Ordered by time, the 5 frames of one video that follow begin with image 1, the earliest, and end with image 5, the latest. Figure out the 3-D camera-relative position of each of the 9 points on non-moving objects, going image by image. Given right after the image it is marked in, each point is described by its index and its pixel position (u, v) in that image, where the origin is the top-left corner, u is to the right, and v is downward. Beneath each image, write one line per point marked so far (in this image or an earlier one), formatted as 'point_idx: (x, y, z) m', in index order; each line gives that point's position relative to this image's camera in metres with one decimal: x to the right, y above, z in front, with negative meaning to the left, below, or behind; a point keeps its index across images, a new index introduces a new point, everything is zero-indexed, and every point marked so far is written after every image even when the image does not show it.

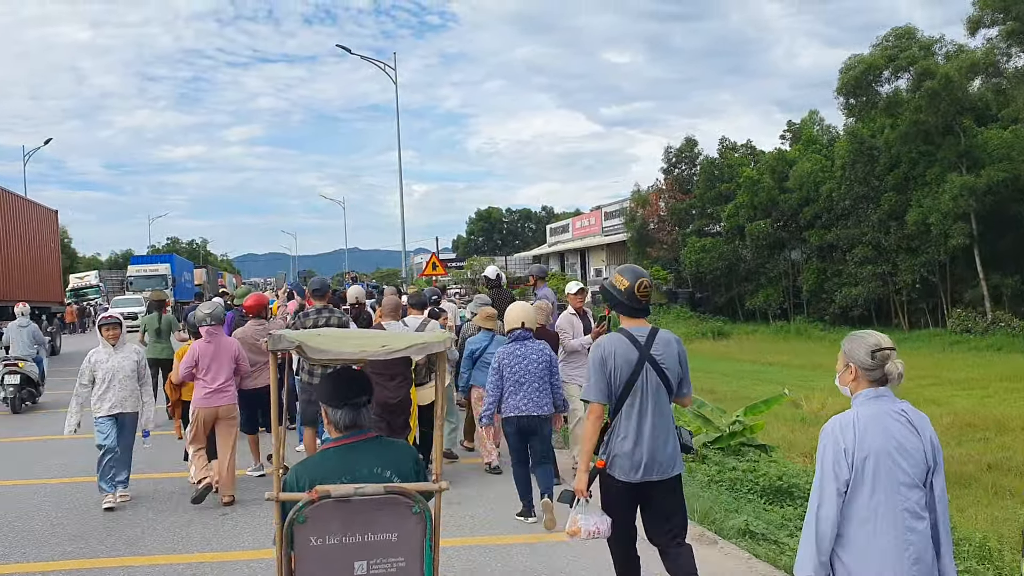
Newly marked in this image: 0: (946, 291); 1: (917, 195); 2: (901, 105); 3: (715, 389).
0: (+10.2, -0.1, +19.2) m
1: (+9.2, +2.1, +18.4) m
2: (+8.7, +4.1, +18.2) m
3: (+3.5, -1.7, +13.9) m
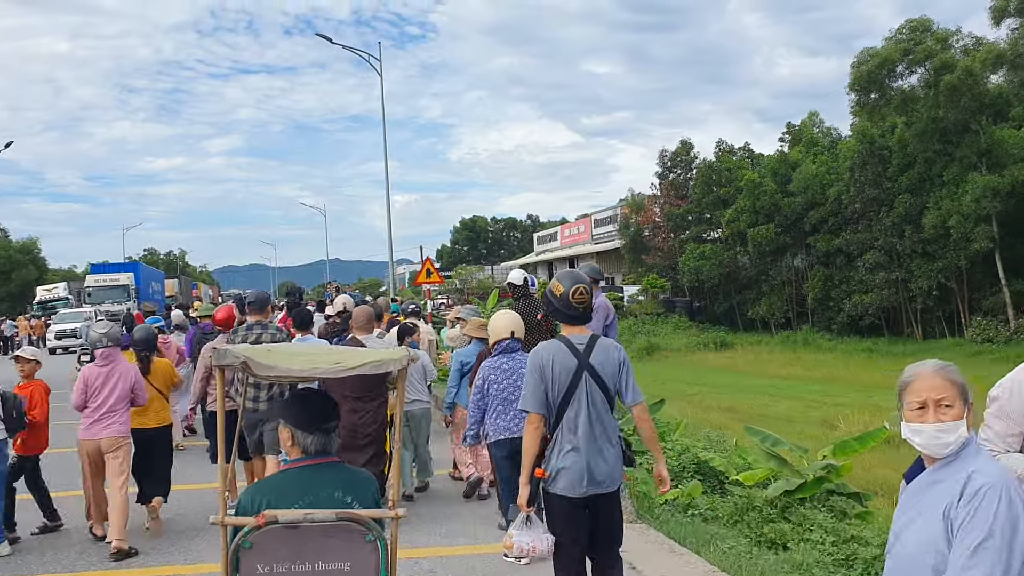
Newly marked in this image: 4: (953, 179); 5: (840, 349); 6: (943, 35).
0: (+10.1, -0.2, +18.2) m
1: (+9.0, +2.0, +17.4) m
2: (+8.5, +3.9, +17.2) m
3: (+3.5, -1.8, +12.7) m
4: (+9.2, +2.3, +16.9) m
5: (+7.7, -1.5, +19.2) m
6: (+8.9, +5.2, +16.8) m
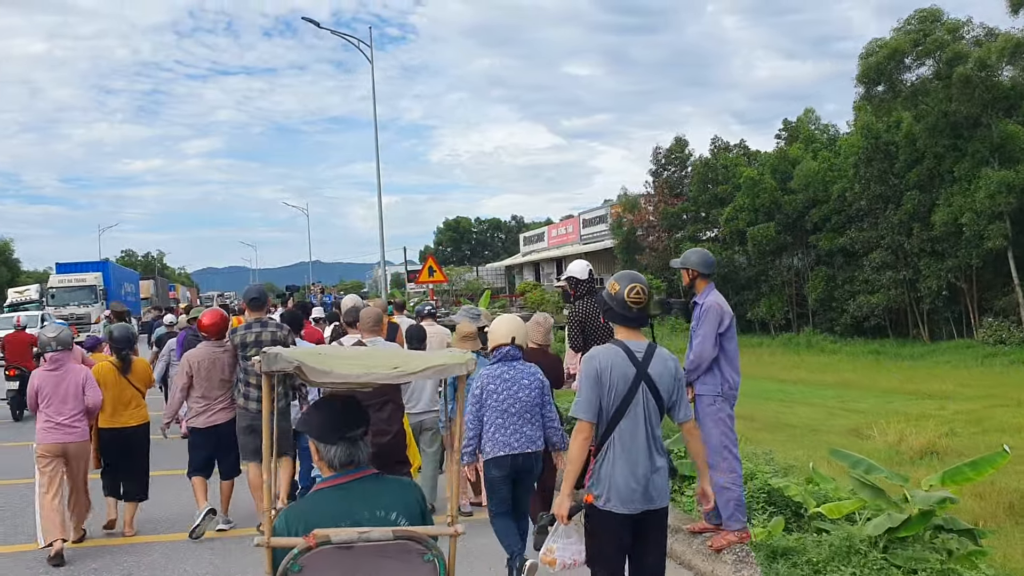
0: (+10.0, -0.2, +17.6) m
1: (+8.9, +2.0, +16.8) m
2: (+8.4, +3.9, +16.6) m
3: (+3.5, -1.8, +11.9) m
4: (+9.1, +2.3, +16.3) m
5: (+7.6, -1.5, +18.6) m
6: (+8.8, +5.2, +16.2) m
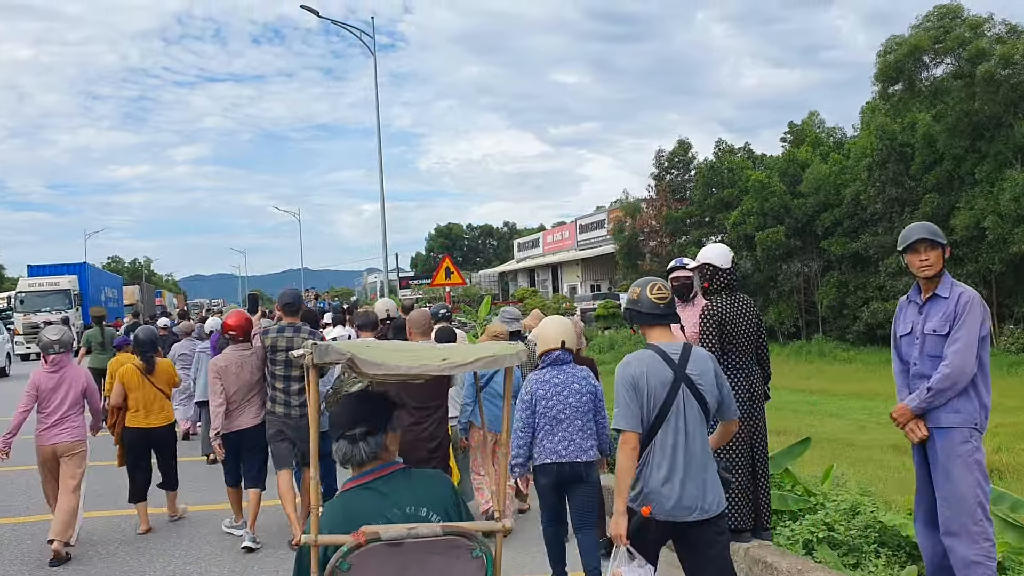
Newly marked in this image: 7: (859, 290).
0: (+10.1, -0.4, +17.0) m
1: (+9.0, +1.9, +16.2) m
2: (+8.5, +3.8, +16.0) m
3: (+3.7, -1.9, +11.2) m
4: (+9.2, +2.1, +15.7) m
5: (+7.7, -1.6, +17.9) m
6: (+8.9, +5.1, +15.6) m
7: (+8.3, 0.0, +19.5) m
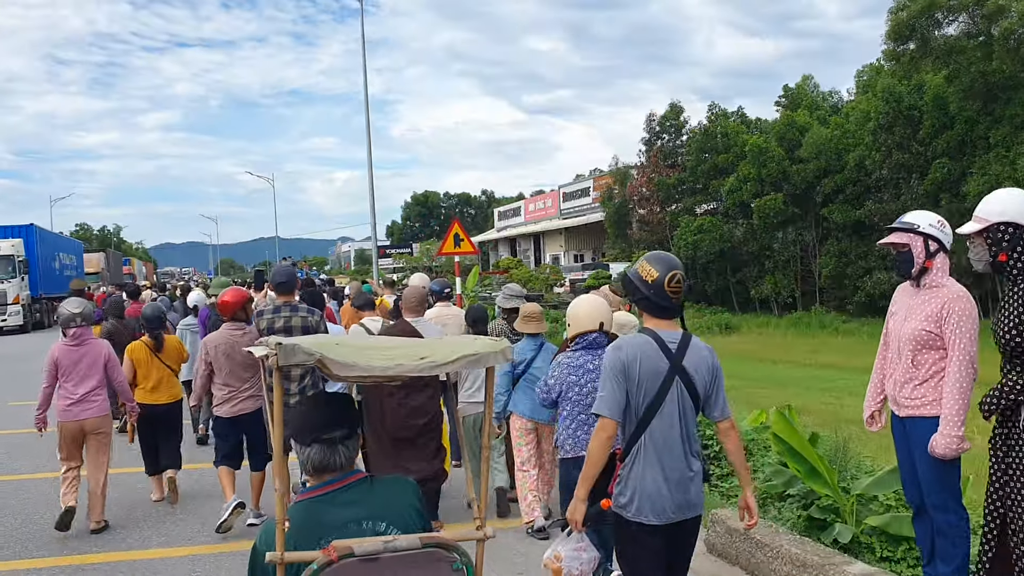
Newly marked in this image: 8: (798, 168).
0: (+9.9, +0.3, +16.4) m
1: (+8.9, +2.4, +15.5) m
2: (+8.4, +4.4, +15.2) m
3: (+3.7, -1.5, +10.5) m
4: (+9.0, +2.7, +15.0) m
5: (+7.5, -0.9, +17.3) m
6: (+8.8, +5.7, +14.8) m
7: (+8.1, +0.7, +18.9) m
8: (+7.0, +2.9, +19.8) m
